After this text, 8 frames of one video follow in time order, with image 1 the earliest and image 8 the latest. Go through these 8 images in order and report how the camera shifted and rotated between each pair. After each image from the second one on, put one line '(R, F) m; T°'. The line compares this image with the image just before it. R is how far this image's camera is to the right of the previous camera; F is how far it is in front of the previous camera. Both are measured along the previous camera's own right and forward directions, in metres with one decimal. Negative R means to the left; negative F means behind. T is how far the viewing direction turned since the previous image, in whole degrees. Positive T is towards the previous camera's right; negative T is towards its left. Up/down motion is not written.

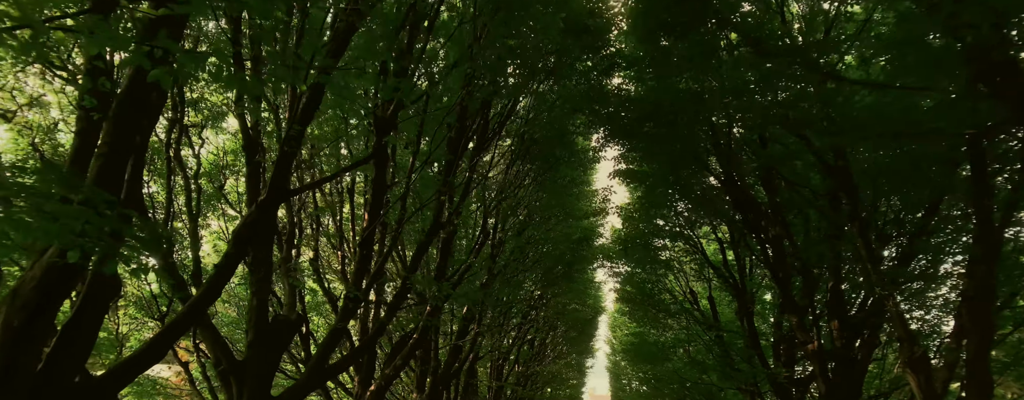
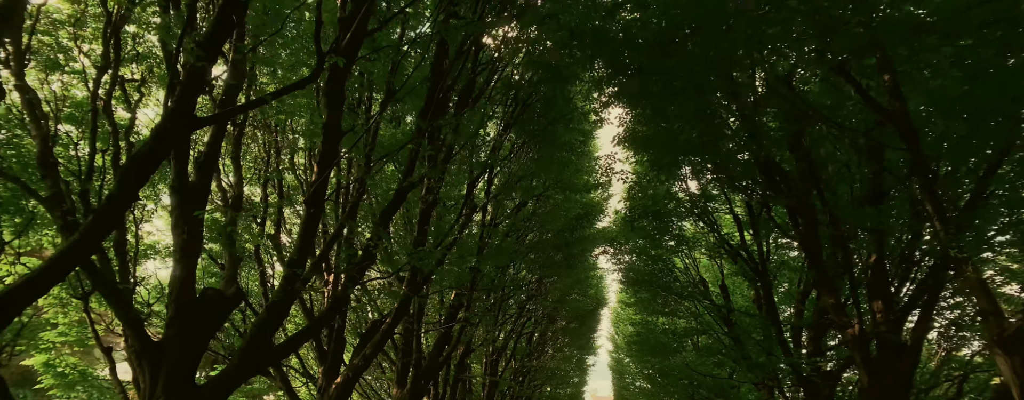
(+0.2, +1.2) m; 0°
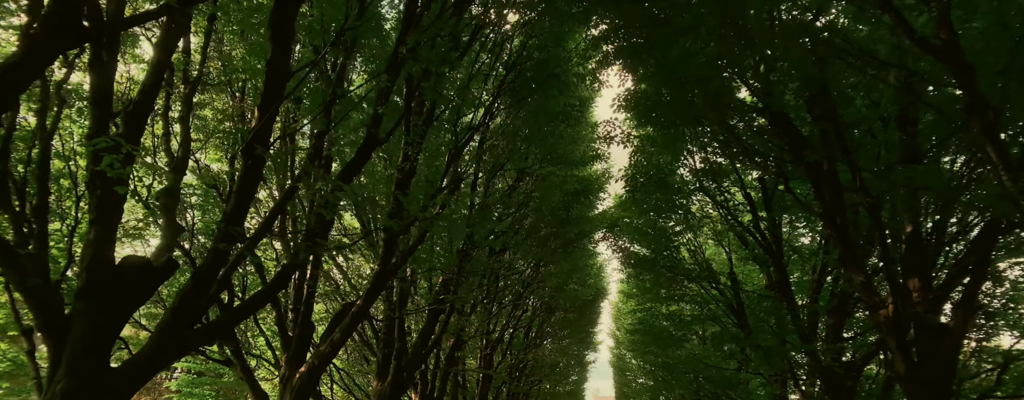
(+0.2, +0.9) m; 0°
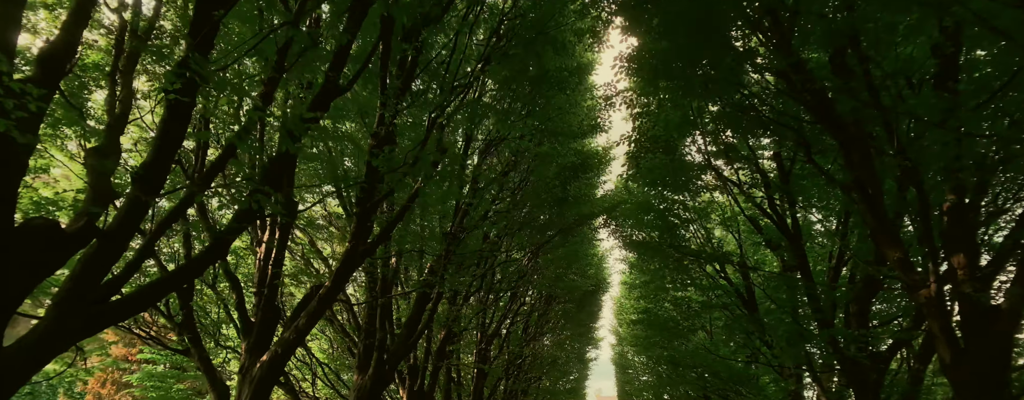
(+0.1, +0.8) m; 0°
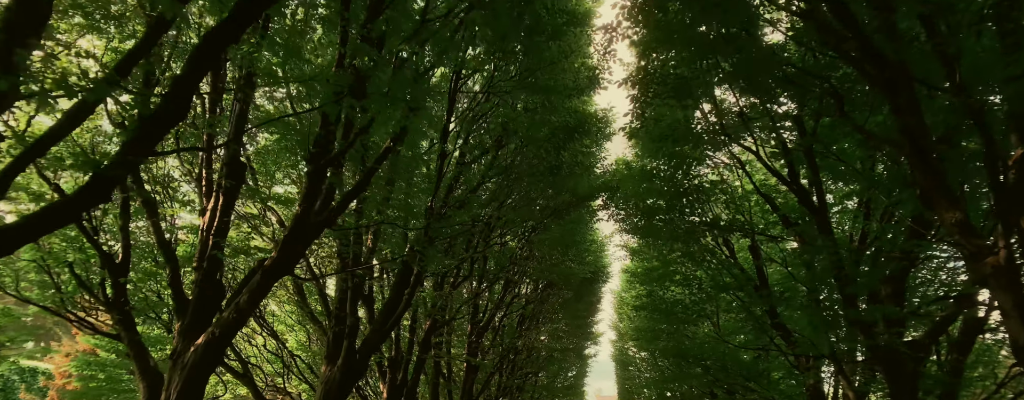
(+0.1, +1.0) m; 0°
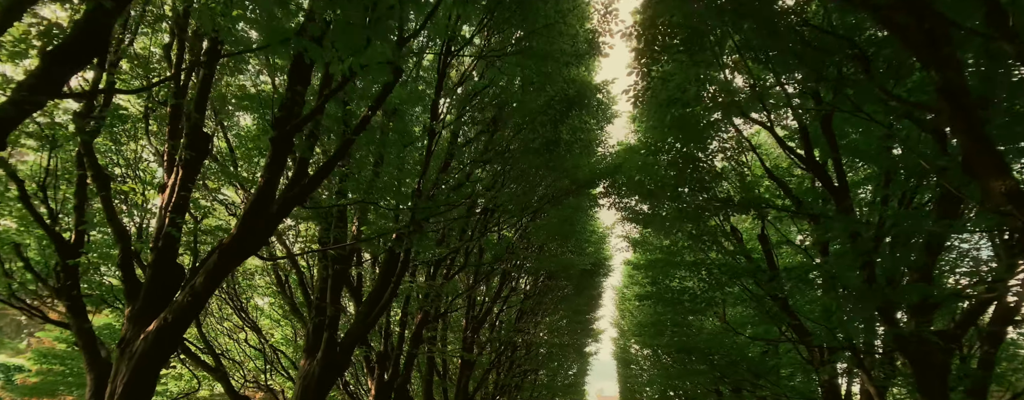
(+0.1, +0.6) m; 0°
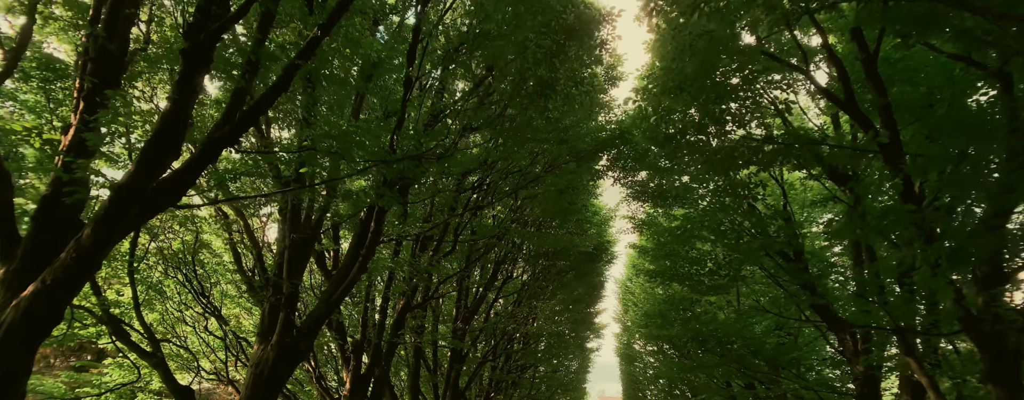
(+0.1, +1.0) m; 0°
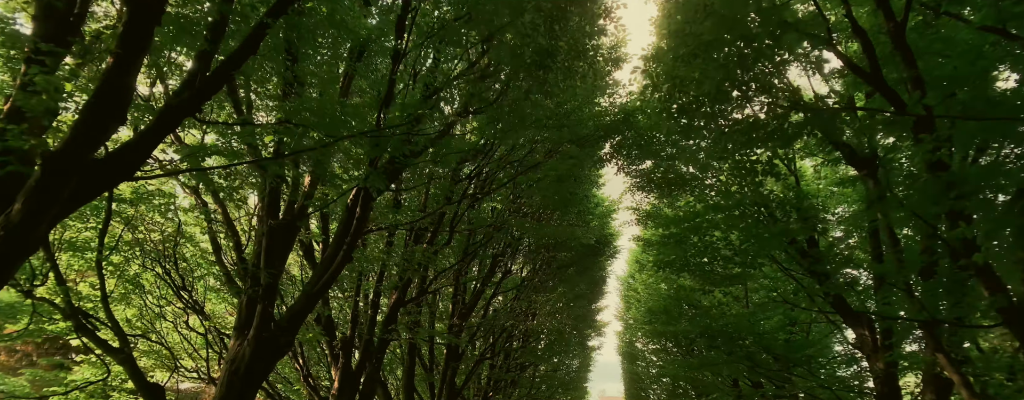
(0.0, +0.5) m; 0°
